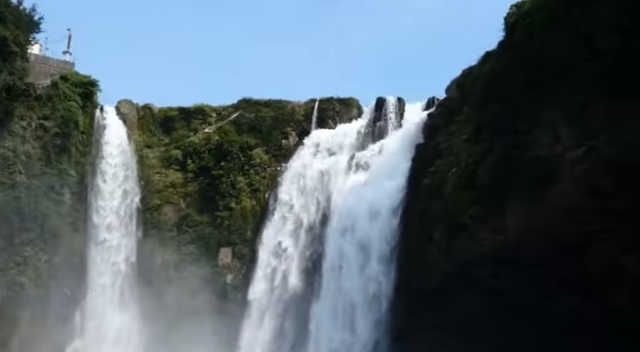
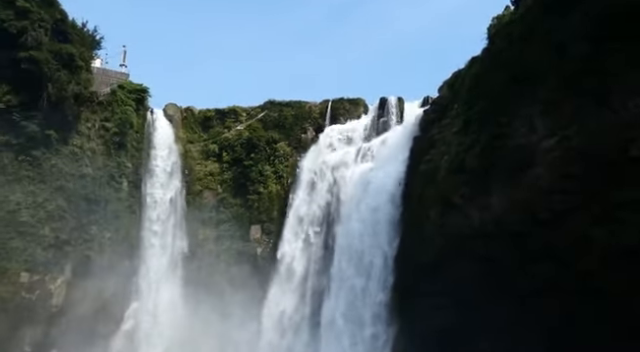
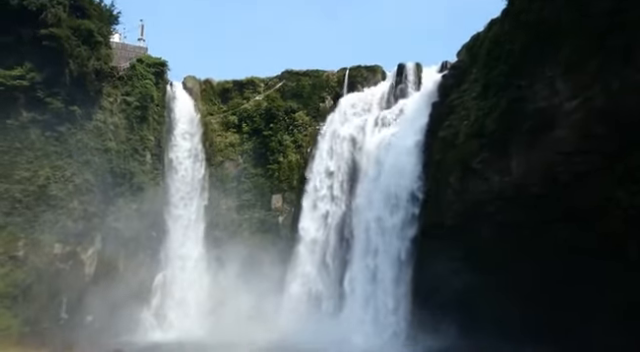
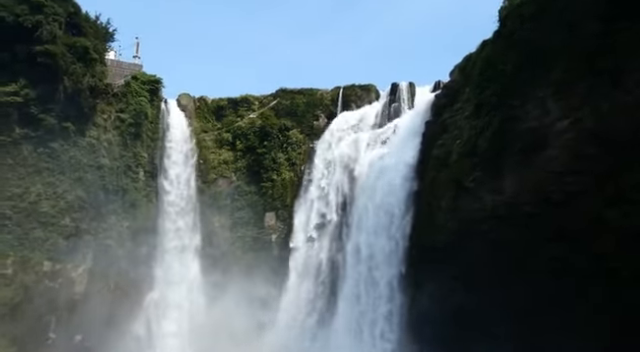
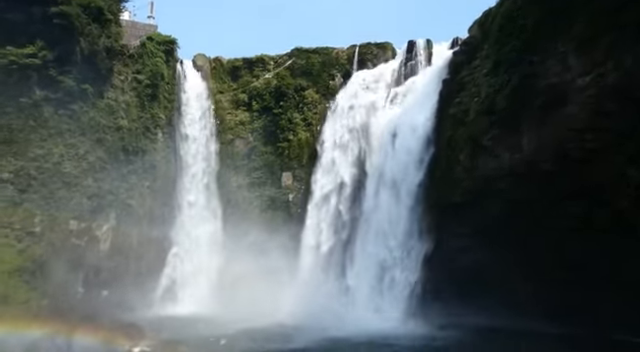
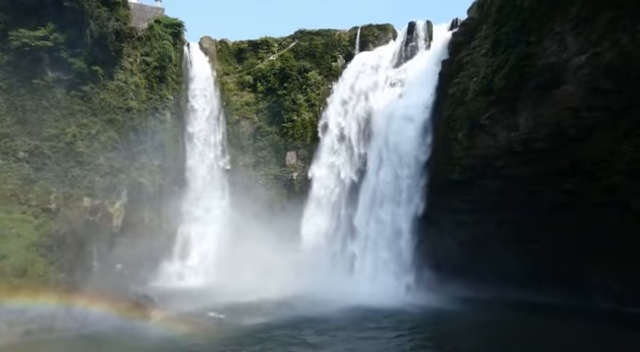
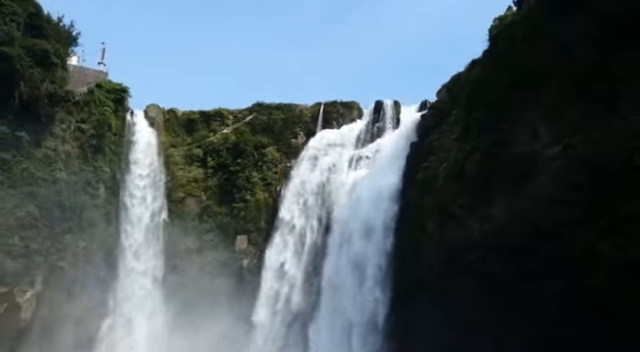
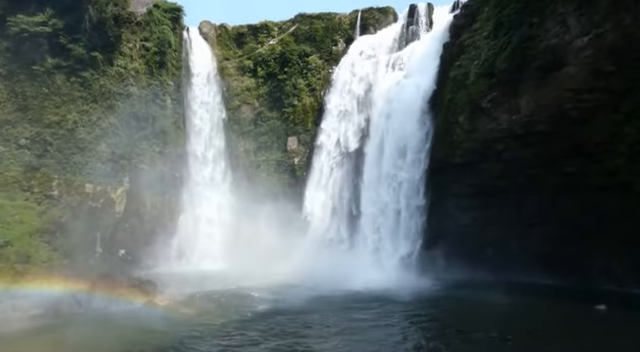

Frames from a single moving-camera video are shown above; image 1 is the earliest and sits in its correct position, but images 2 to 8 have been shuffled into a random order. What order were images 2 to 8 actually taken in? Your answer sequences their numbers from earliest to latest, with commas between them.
7, 2, 4, 3, 5, 6, 8
